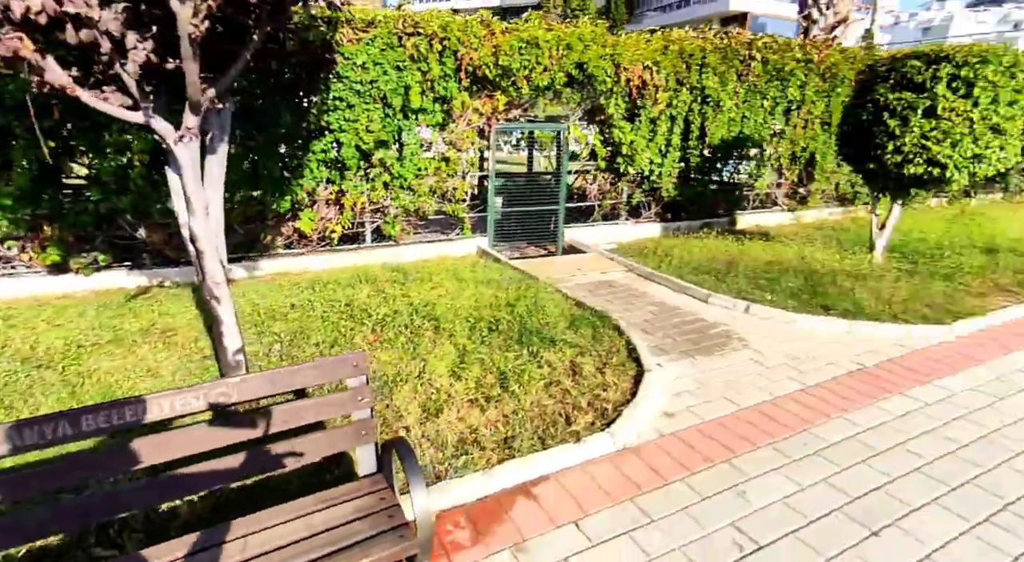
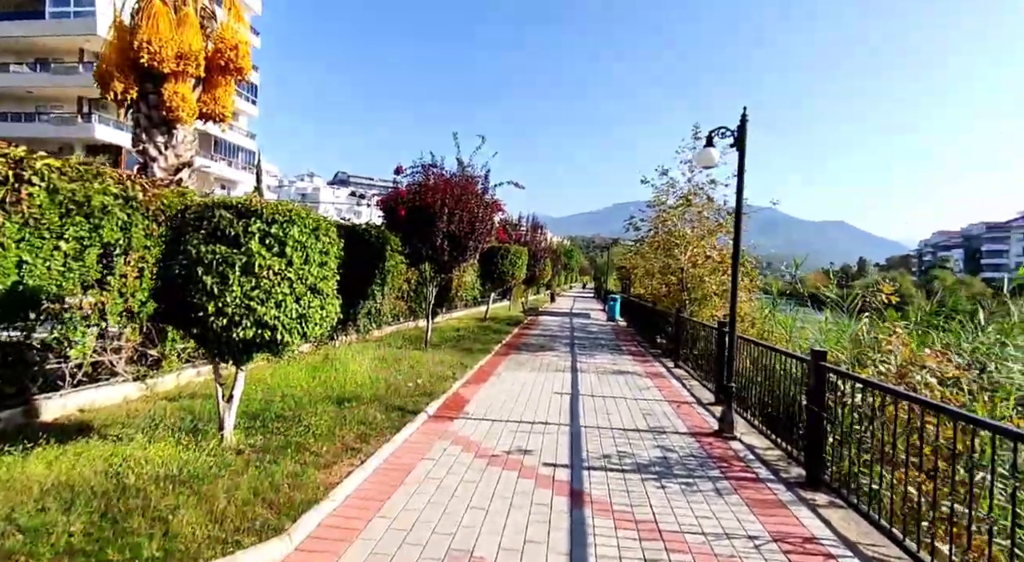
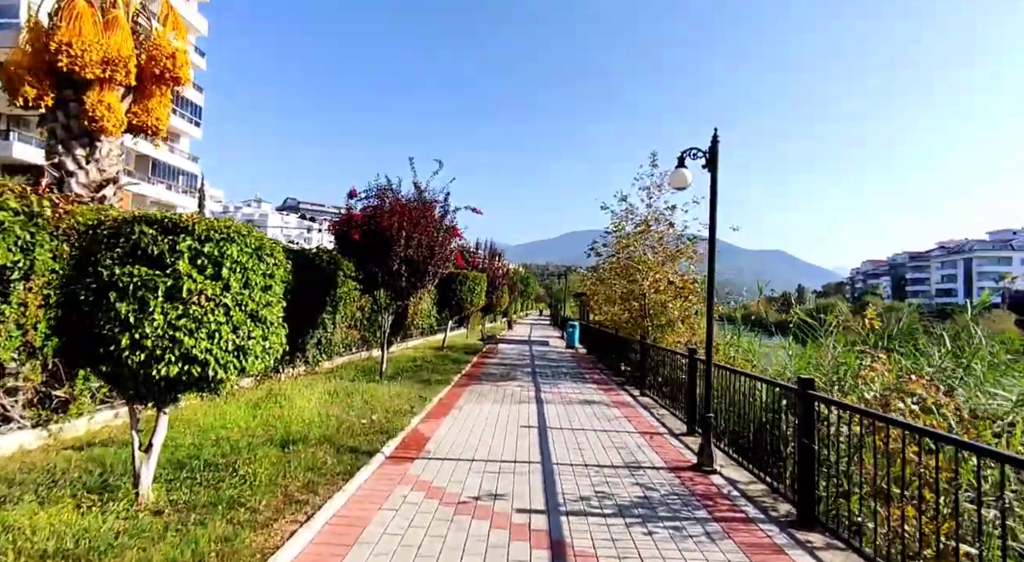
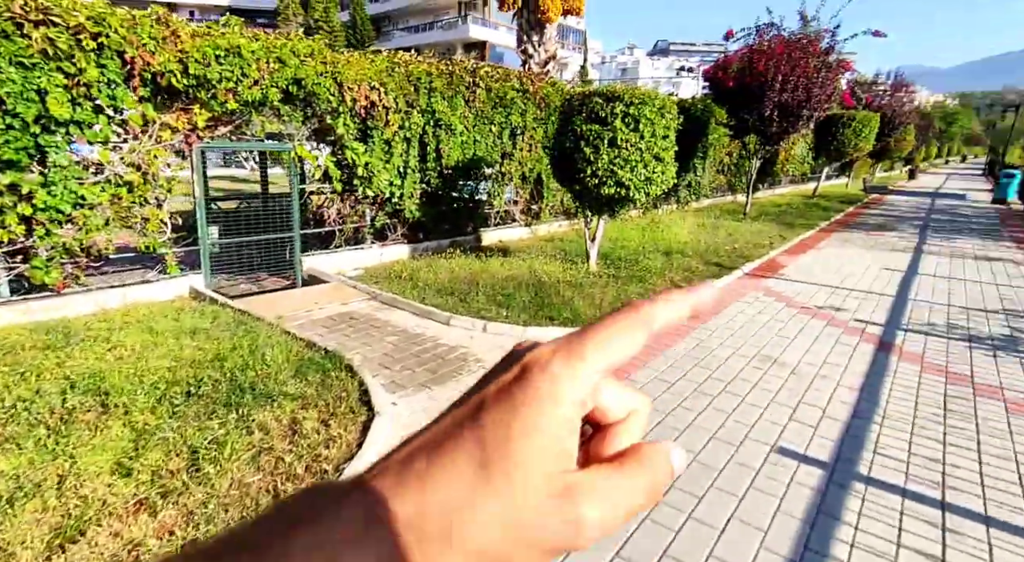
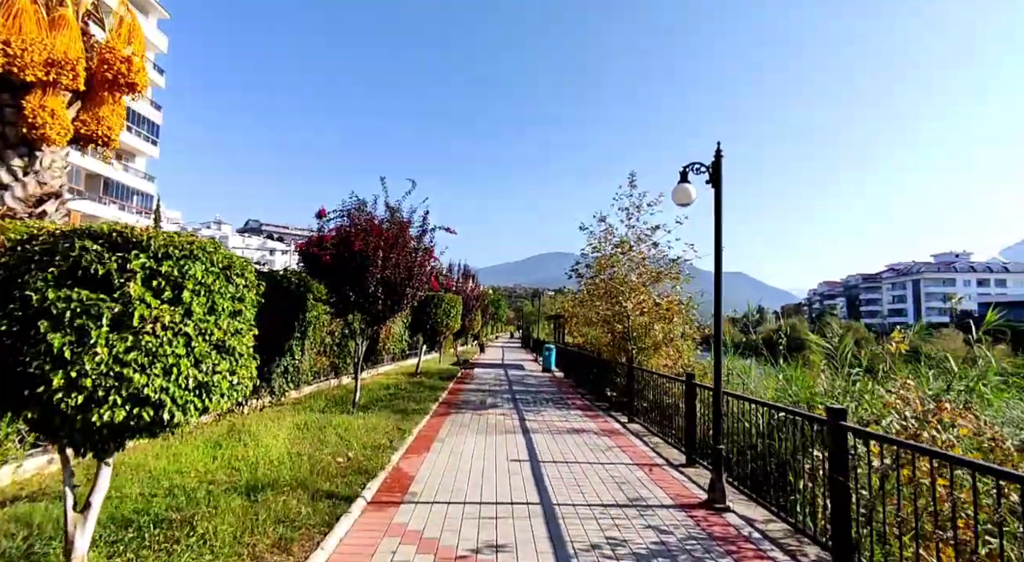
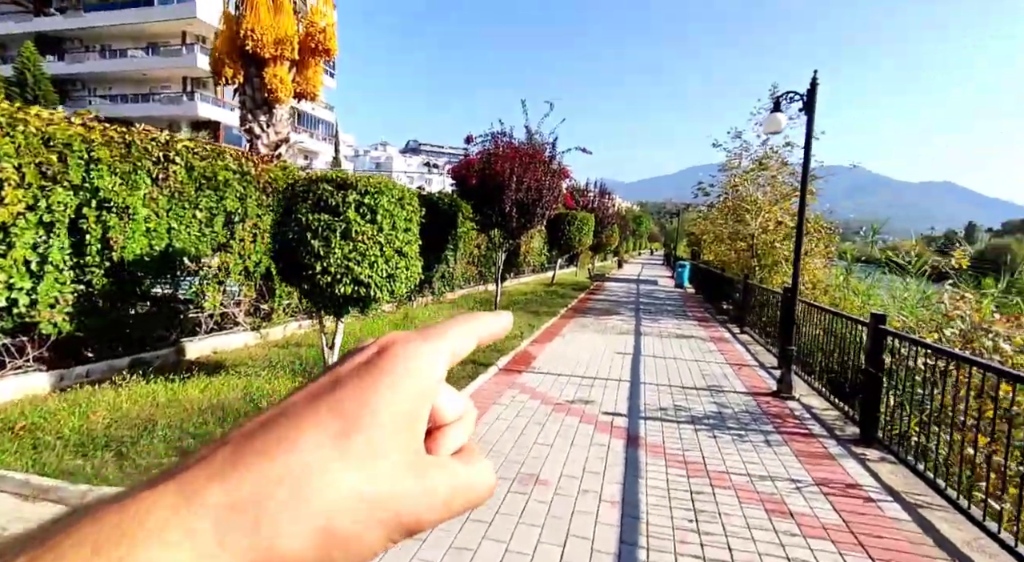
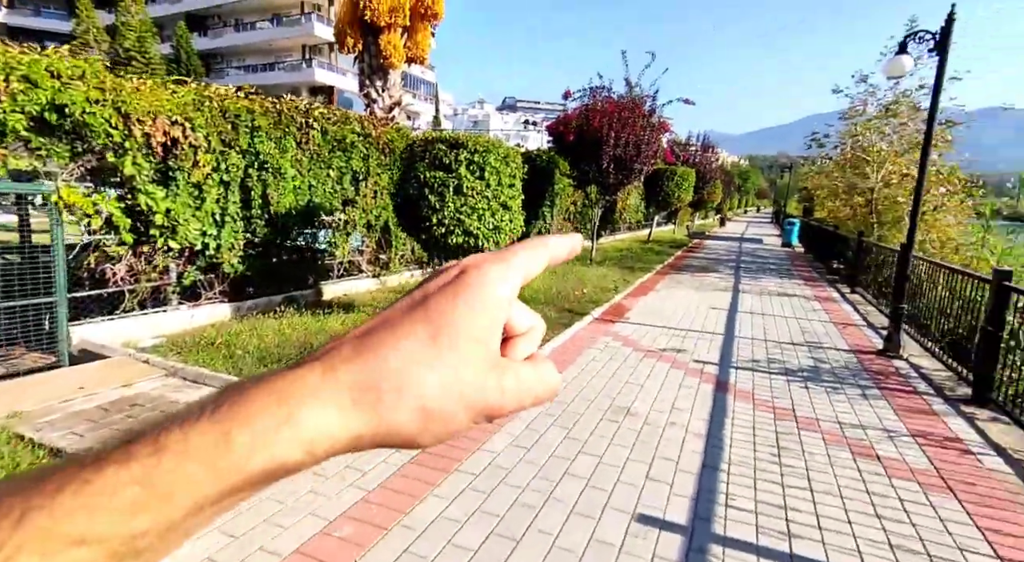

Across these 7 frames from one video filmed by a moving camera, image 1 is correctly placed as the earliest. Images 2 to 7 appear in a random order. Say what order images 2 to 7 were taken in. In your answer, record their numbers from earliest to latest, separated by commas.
4, 7, 6, 2, 3, 5
